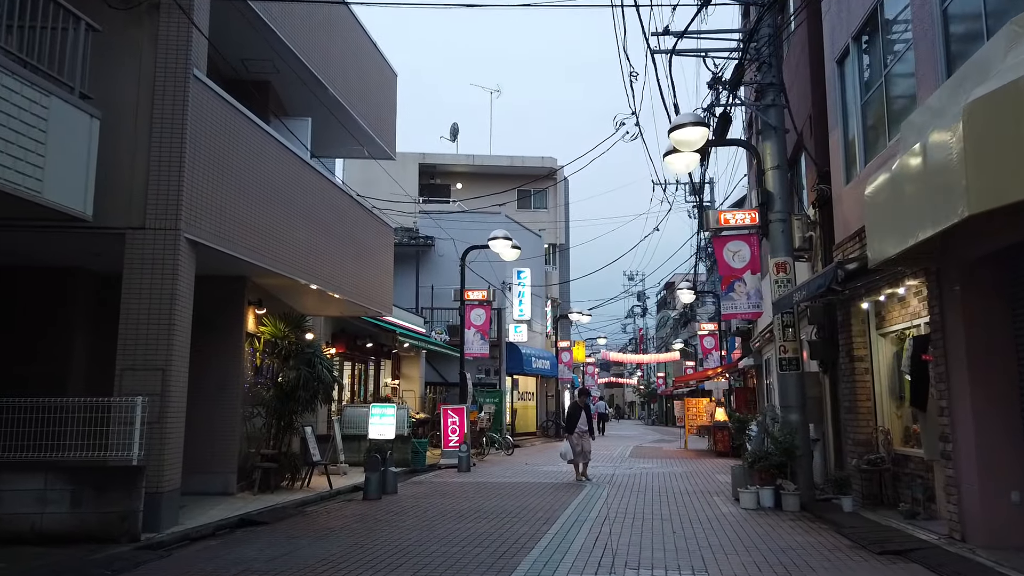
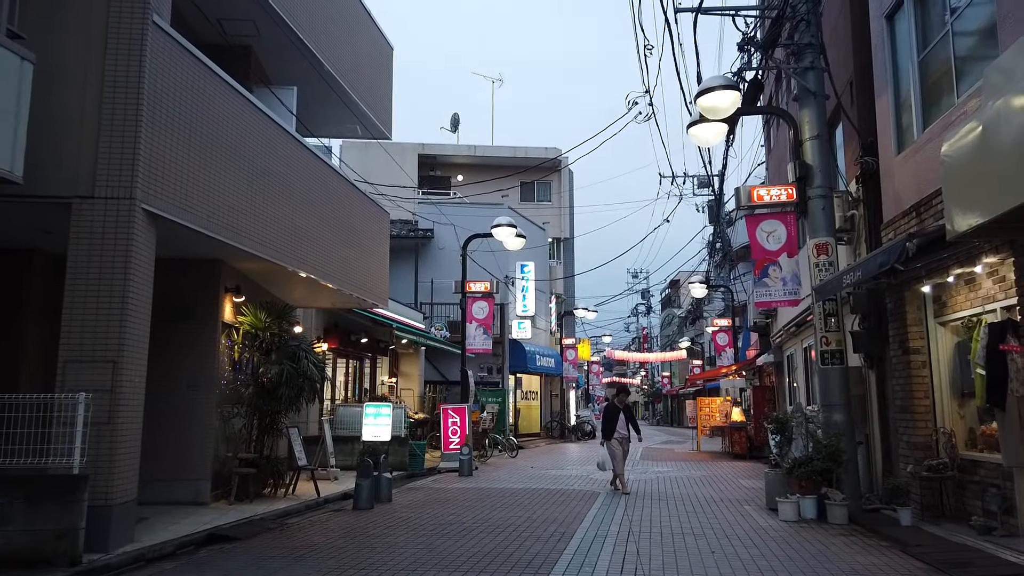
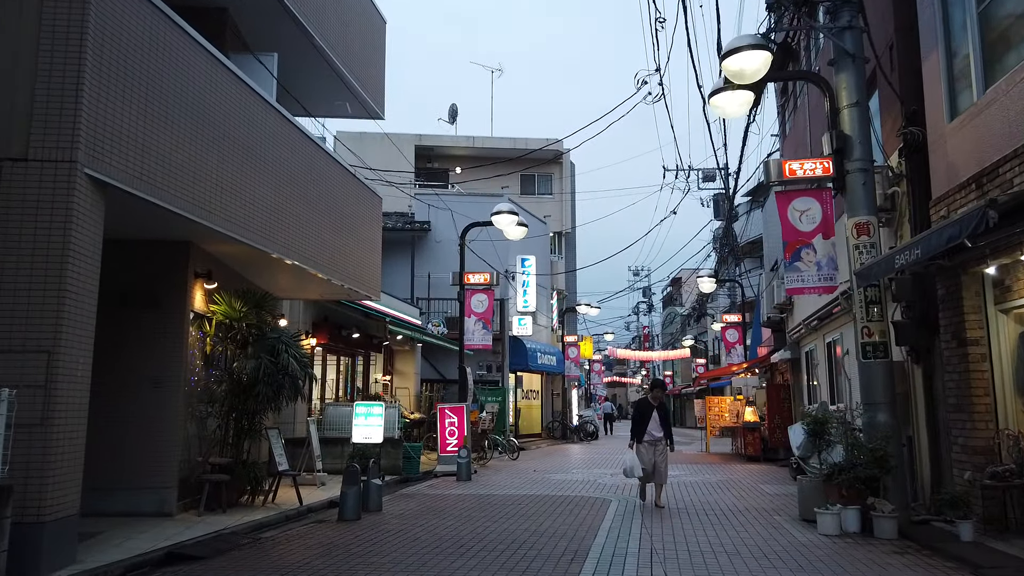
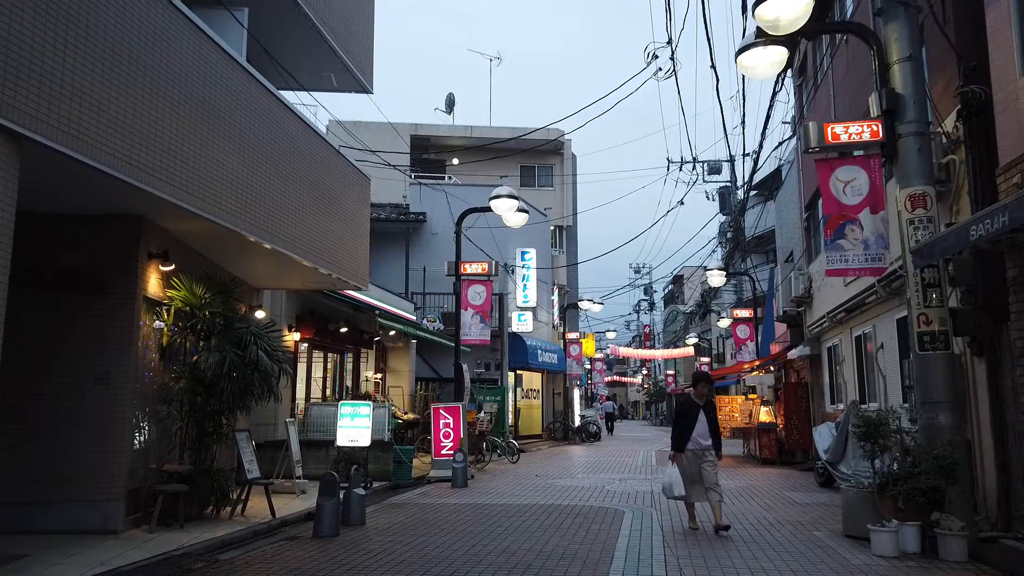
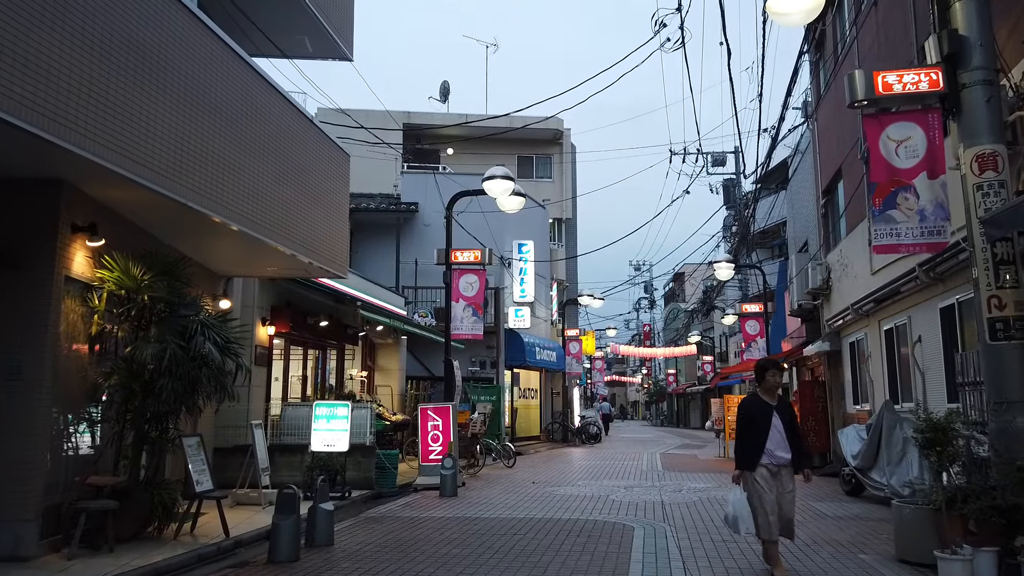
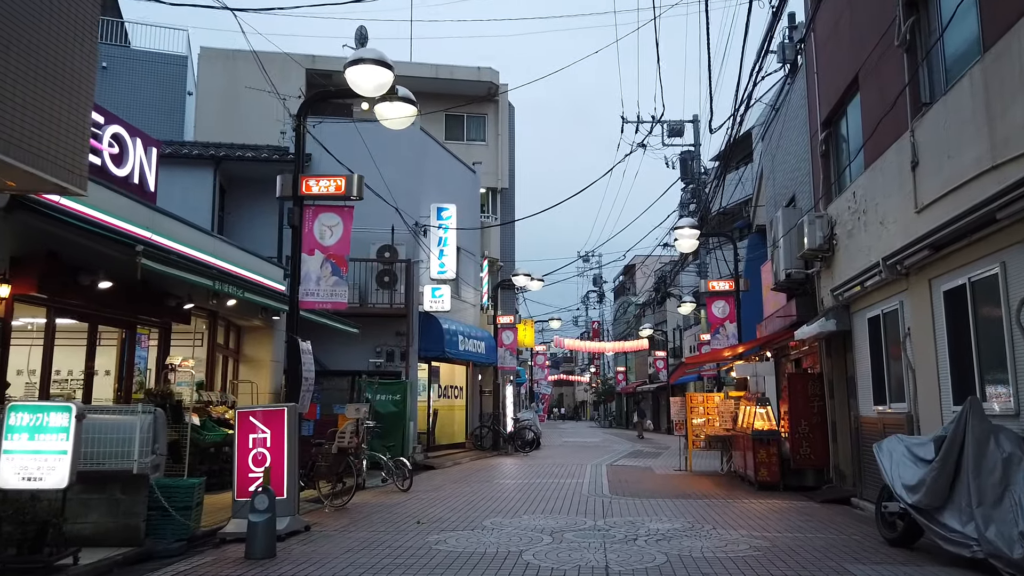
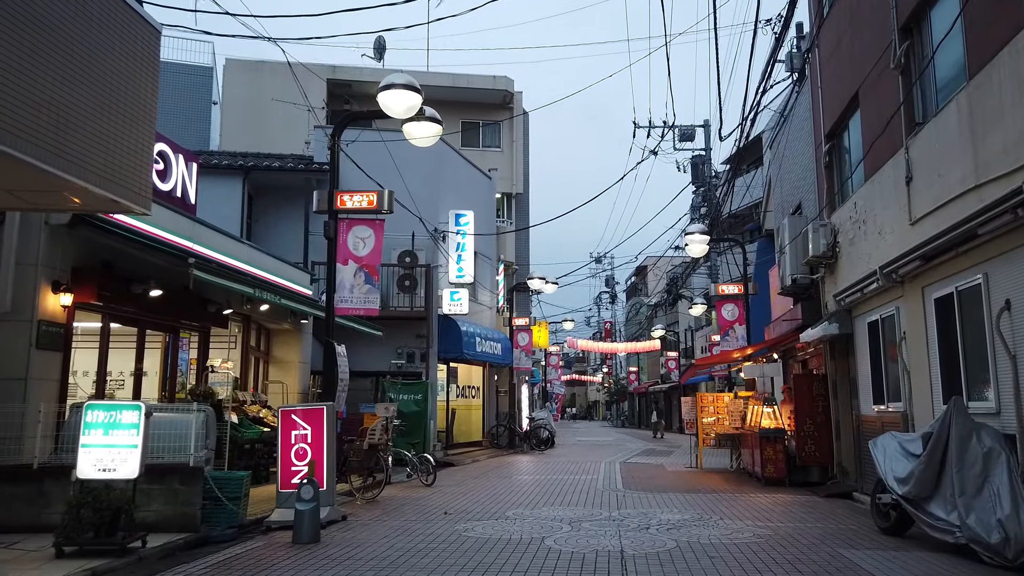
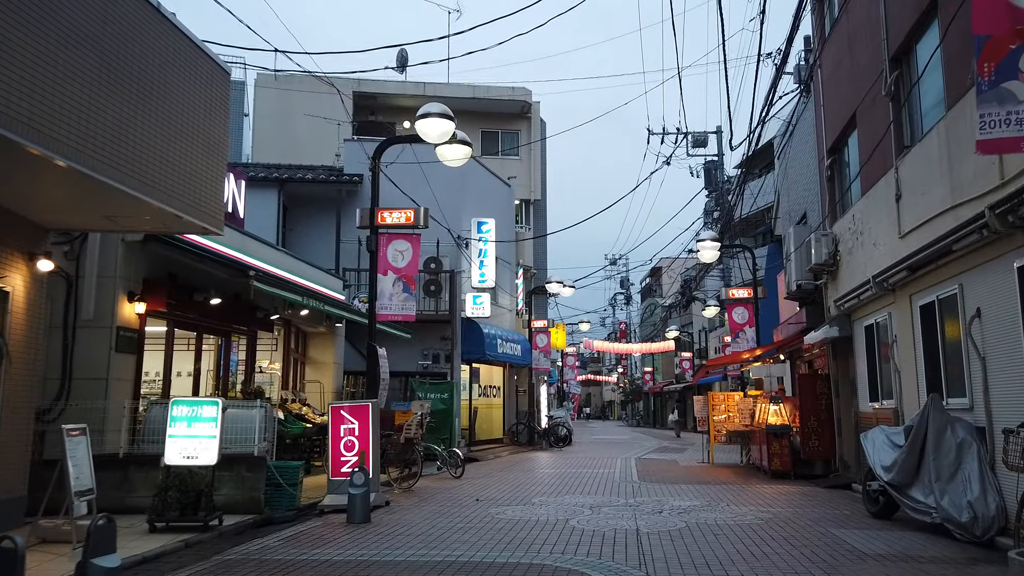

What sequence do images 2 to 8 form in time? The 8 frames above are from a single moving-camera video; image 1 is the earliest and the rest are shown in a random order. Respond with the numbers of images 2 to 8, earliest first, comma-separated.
2, 3, 4, 5, 8, 7, 6
